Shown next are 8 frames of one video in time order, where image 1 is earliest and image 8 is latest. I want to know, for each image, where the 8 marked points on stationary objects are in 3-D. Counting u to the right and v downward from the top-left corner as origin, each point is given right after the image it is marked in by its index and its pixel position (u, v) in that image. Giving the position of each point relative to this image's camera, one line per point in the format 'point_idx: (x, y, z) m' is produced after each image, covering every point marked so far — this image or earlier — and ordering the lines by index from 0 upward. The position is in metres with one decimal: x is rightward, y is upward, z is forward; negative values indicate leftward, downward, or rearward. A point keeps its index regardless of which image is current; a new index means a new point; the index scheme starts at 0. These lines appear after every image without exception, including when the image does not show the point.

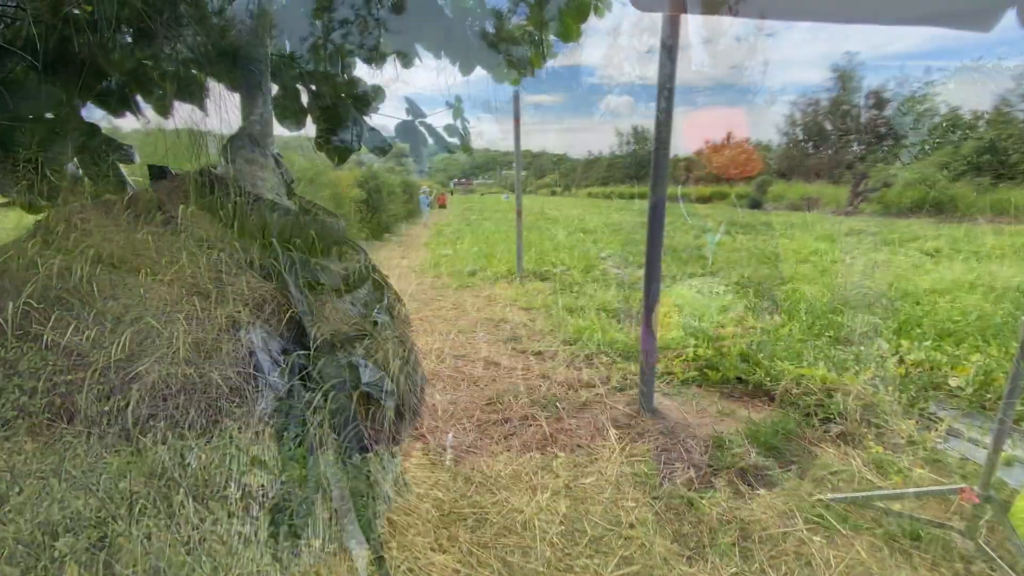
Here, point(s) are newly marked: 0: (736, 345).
0: (+1.5, -0.4, +3.3) m
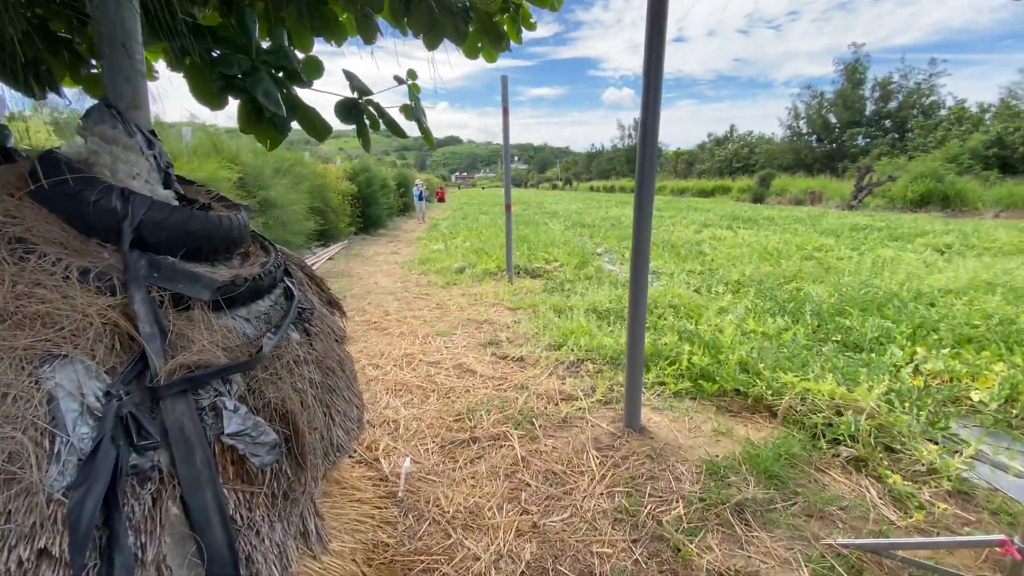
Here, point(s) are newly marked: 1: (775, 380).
0: (+1.4, -0.4, +3.0) m
1: (+1.4, -0.5, +2.6) m
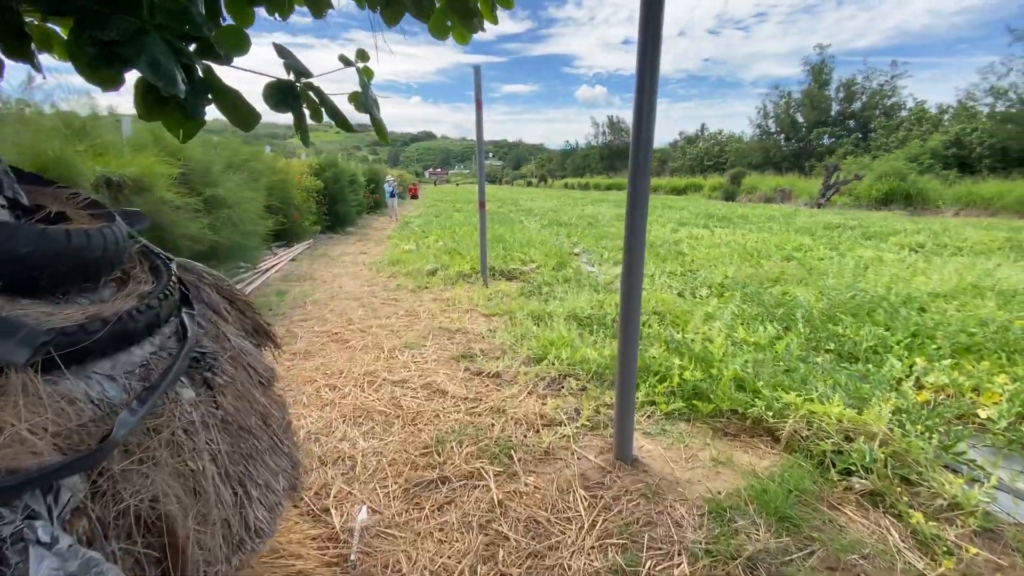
0: (+1.2, -0.4, +2.8) m
1: (+1.3, -0.6, +2.4) m
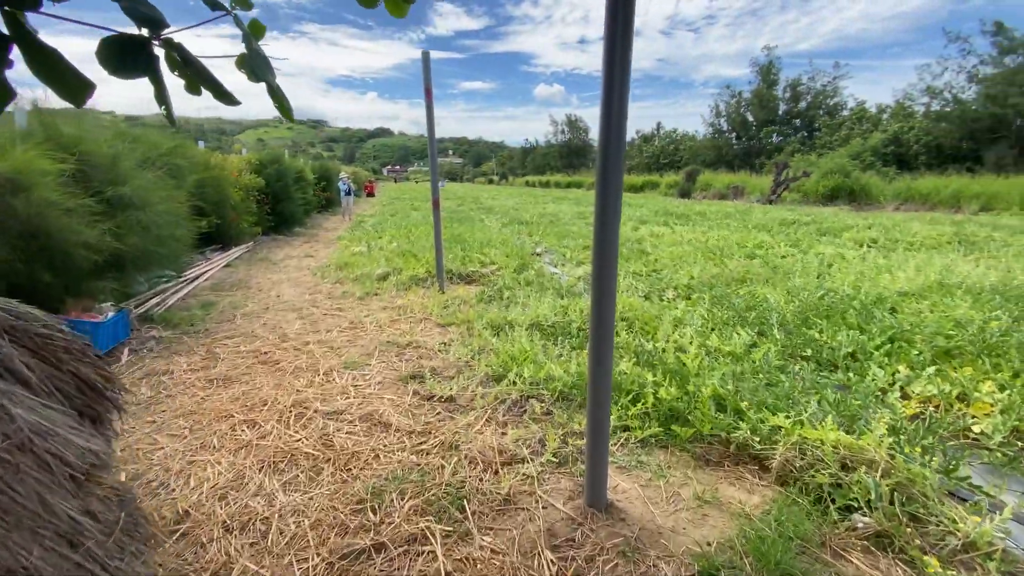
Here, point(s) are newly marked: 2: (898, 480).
0: (+1.0, -0.5, +2.5) m
1: (+1.1, -0.6, +2.1) m
2: (+1.4, -0.7, +1.8) m
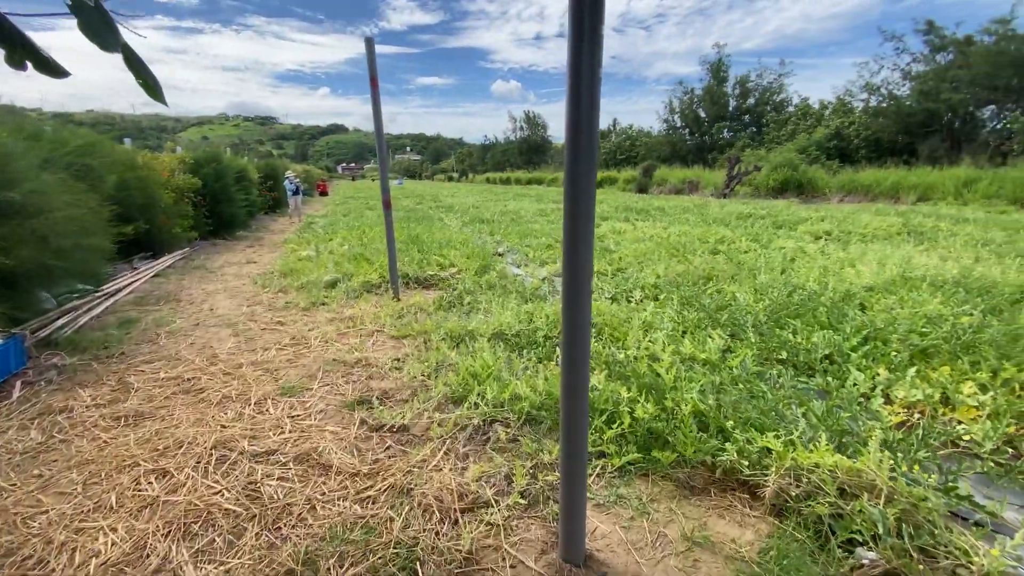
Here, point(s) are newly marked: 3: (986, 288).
0: (+0.8, -0.5, +2.3) m
1: (+1.0, -0.6, +1.9) m
2: (+1.3, -0.7, +1.6) m
3: (+3.6, 0.0, +3.6) m
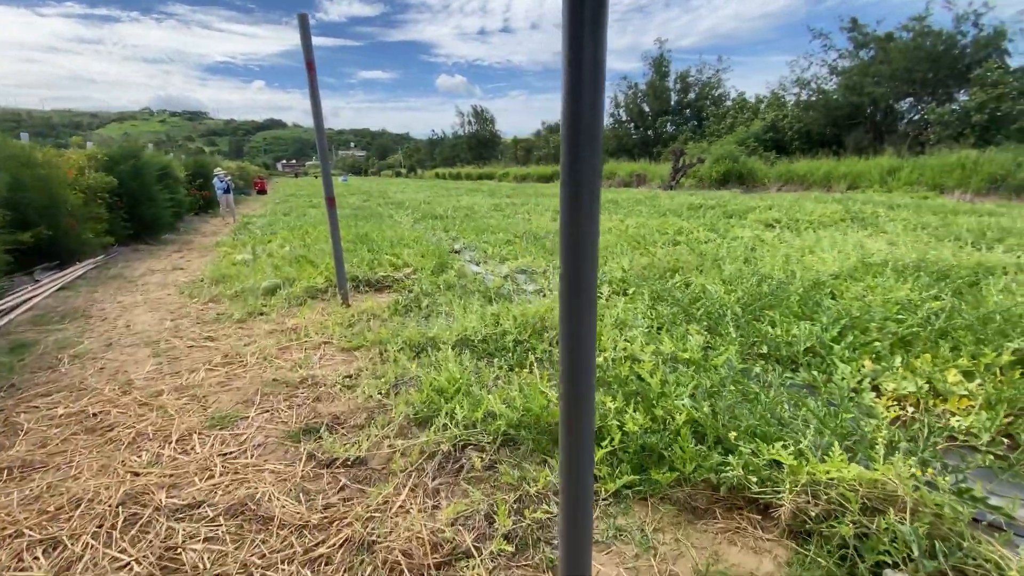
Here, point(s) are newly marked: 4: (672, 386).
0: (+0.7, -0.5, +2.1) m
1: (+0.9, -0.6, +1.8) m
2: (+1.3, -0.7, +1.5) m
3: (+3.3, +0.1, +3.6) m
4: (+0.8, -0.5, +2.3) m
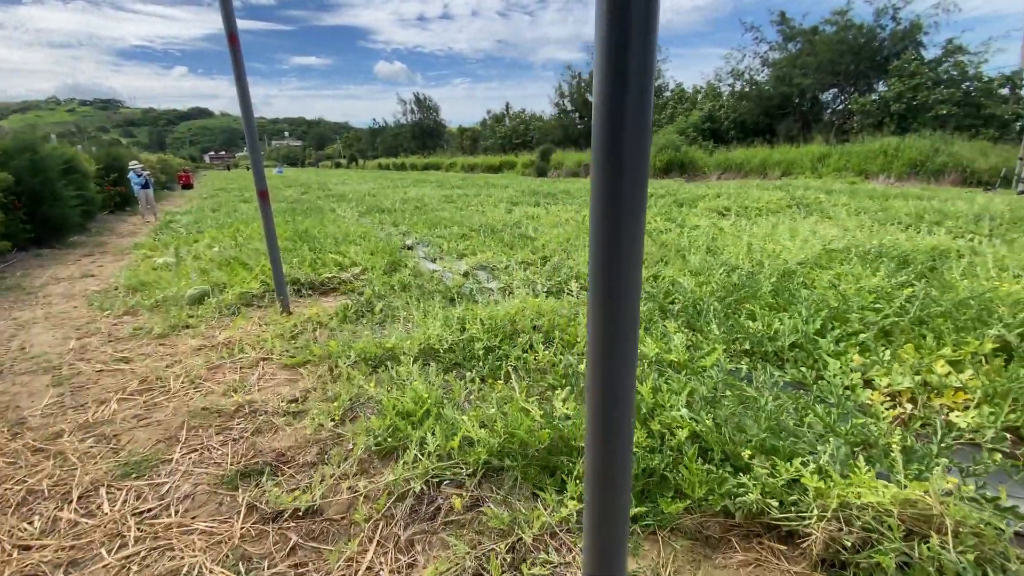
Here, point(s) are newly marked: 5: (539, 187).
0: (+0.6, -0.5, +1.9) m
1: (+0.8, -0.6, +1.6) m
2: (+1.3, -0.7, +1.3) m
3: (+3.0, +0.2, +3.7) m
4: (+0.7, -0.5, +2.1) m
5: (+0.8, +2.8, +13.5) m
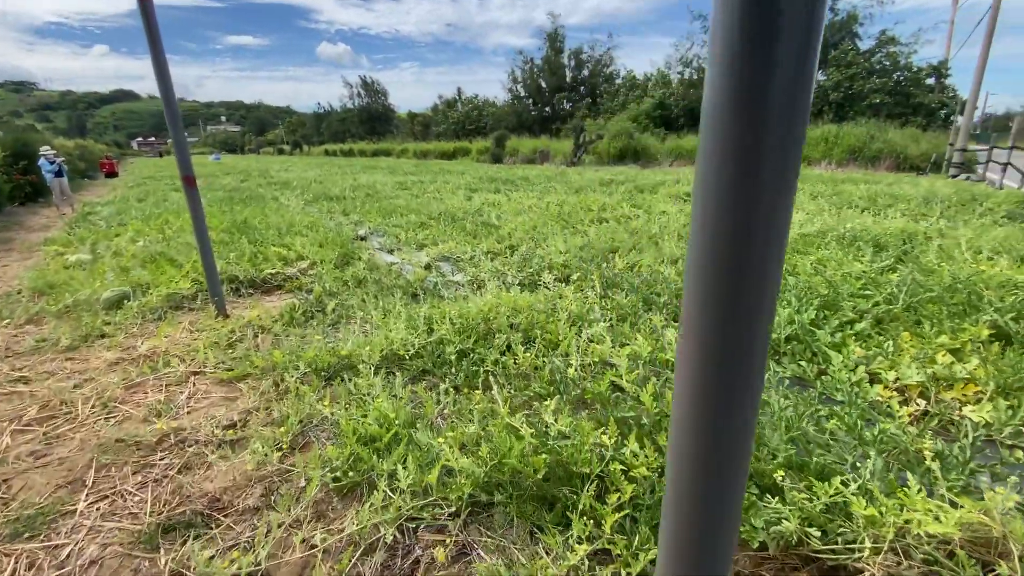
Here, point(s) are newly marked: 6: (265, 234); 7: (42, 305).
0: (+0.6, -0.5, +1.7) m
1: (+0.8, -0.6, +1.4) m
2: (+1.3, -0.7, +1.2) m
3: (+2.8, +0.4, +3.6) m
4: (+0.6, -0.4, +1.8) m
5: (-0.4, +3.1, +13.2) m
6: (-2.8, +0.6, +5.4) m
7: (-3.5, -0.1, +3.5) m
